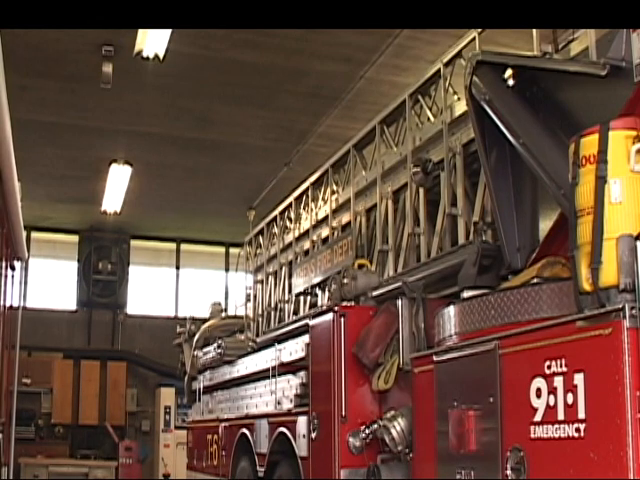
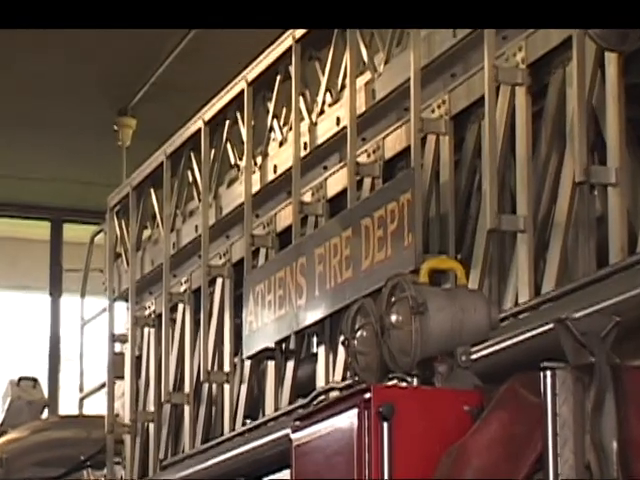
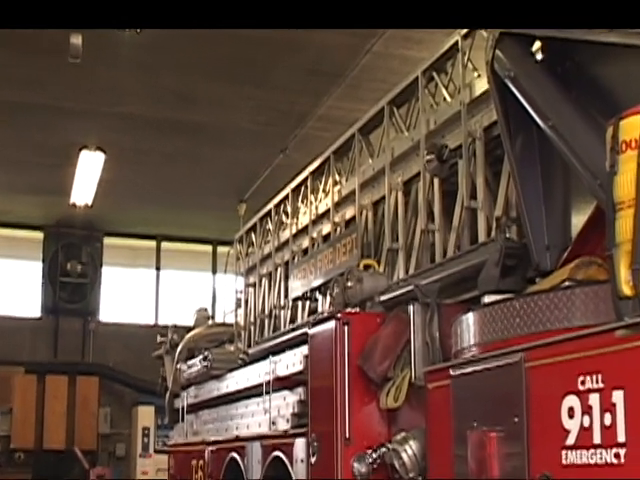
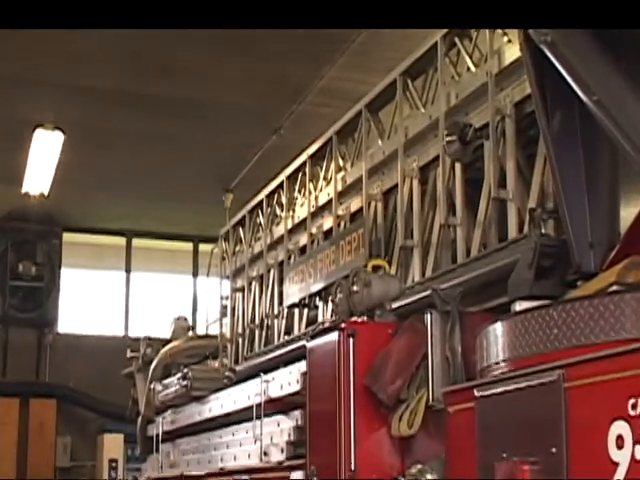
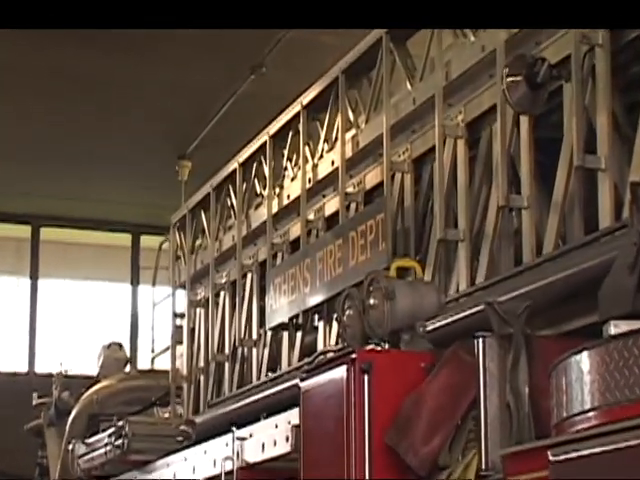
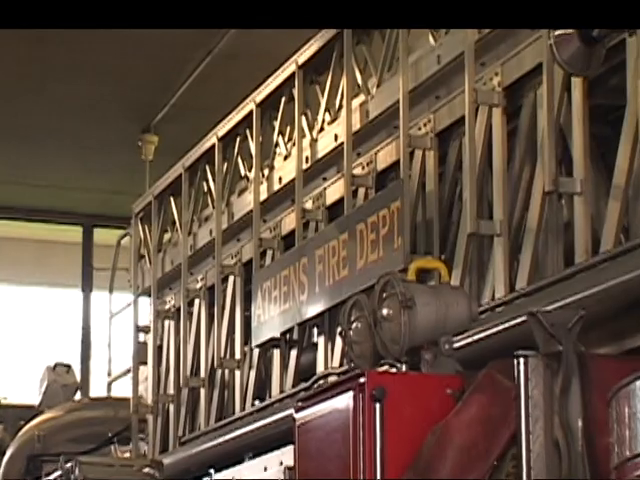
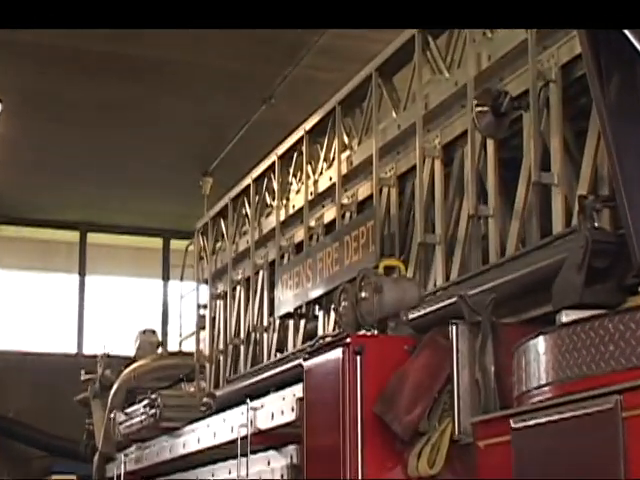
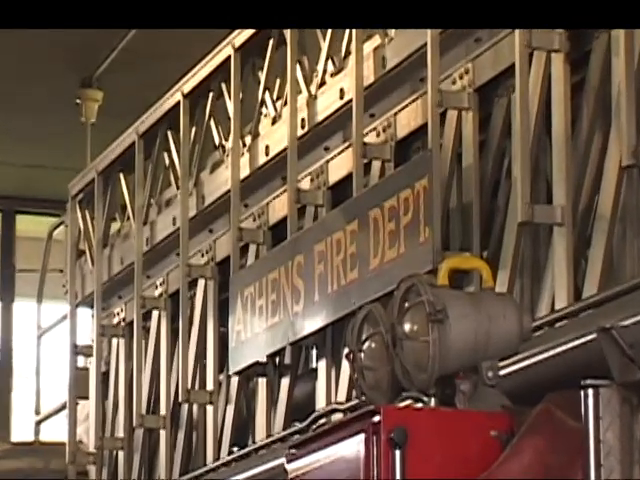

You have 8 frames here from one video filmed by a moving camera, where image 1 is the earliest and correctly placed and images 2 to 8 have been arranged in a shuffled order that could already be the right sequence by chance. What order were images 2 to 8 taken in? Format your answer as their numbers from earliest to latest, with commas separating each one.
3, 4, 7, 5, 6, 2, 8
